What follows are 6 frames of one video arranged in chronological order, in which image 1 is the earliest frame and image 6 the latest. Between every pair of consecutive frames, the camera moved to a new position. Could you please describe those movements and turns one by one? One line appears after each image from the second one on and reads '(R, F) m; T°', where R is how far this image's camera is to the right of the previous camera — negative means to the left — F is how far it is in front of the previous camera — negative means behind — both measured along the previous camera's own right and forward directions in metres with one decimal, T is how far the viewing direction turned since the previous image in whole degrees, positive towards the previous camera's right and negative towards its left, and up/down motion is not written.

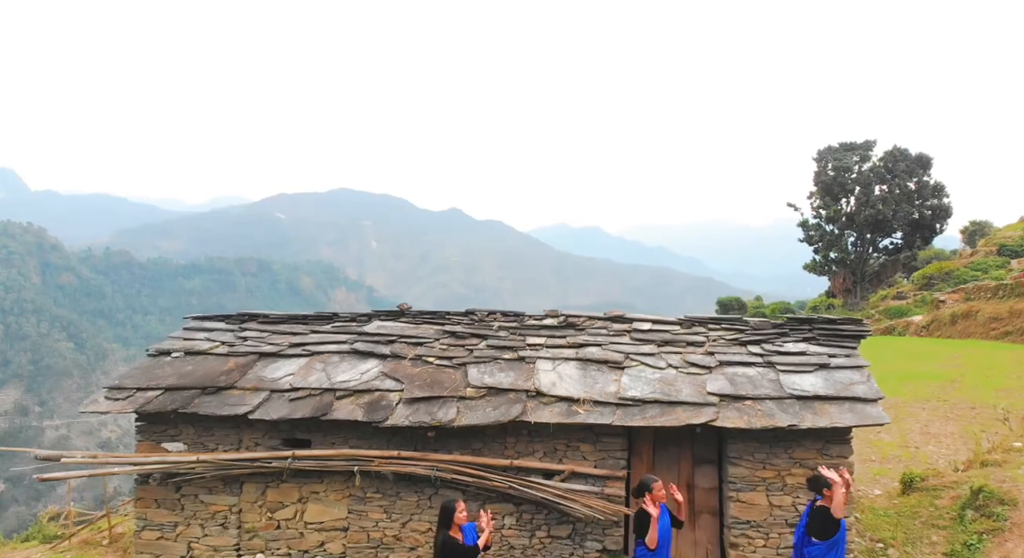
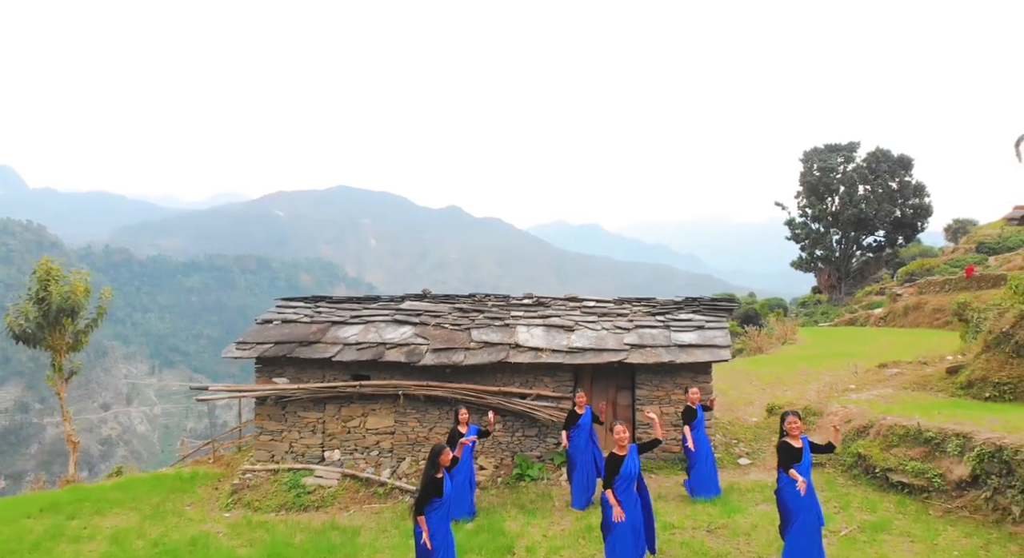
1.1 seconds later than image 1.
(+0.2, -3.5) m; 0°
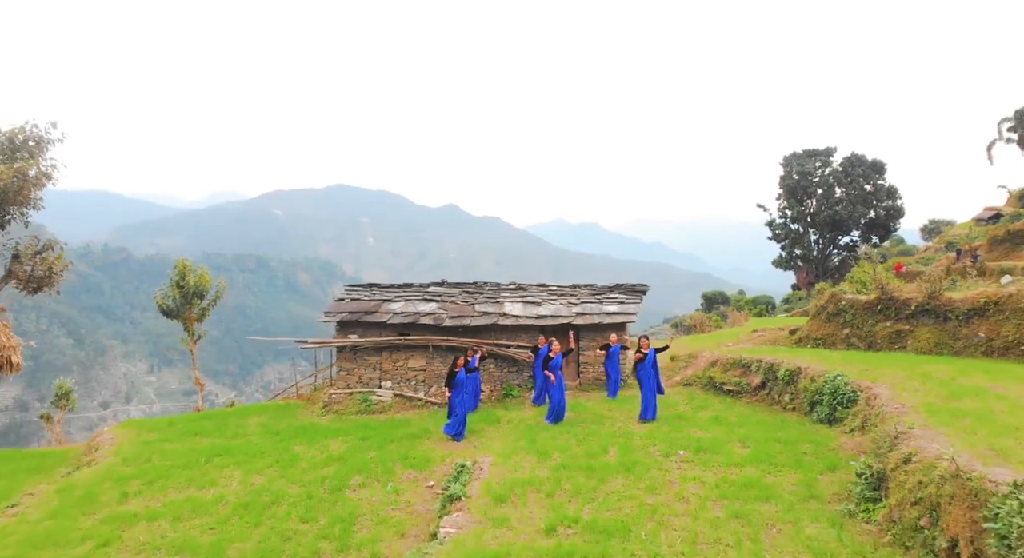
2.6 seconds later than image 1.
(+0.2, -5.5) m; 0°
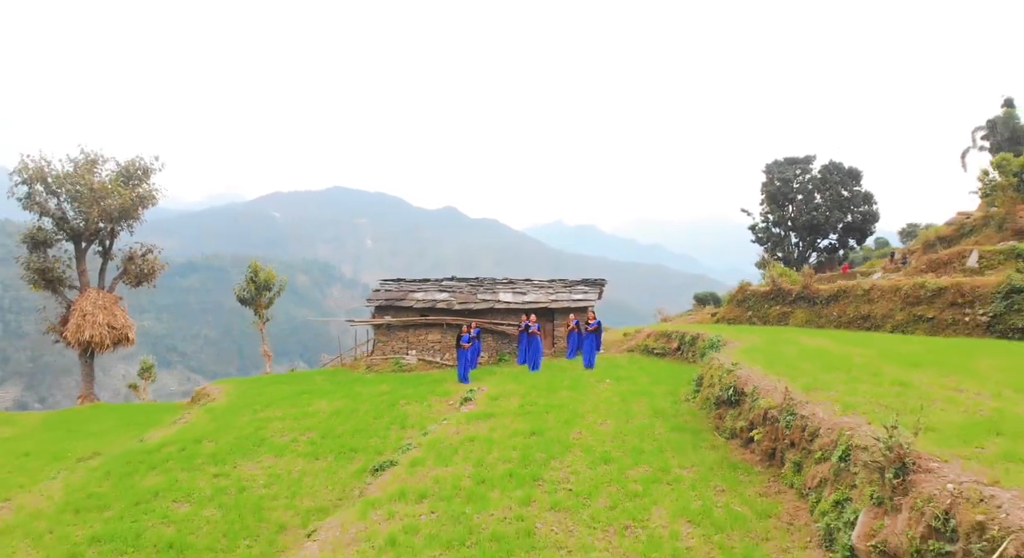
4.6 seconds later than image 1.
(+0.2, -5.5) m; 0°
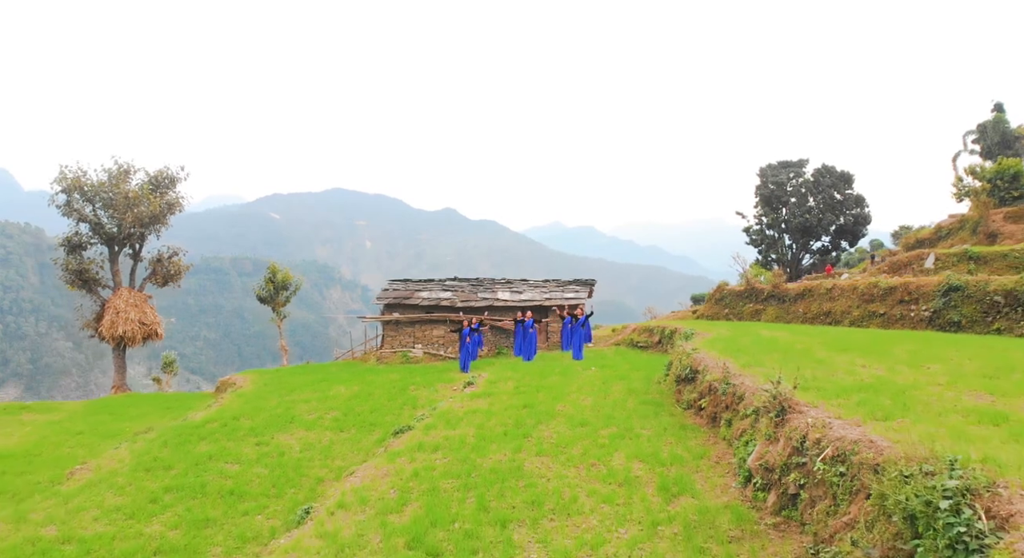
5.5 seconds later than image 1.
(+0.1, -2.0) m; 0°
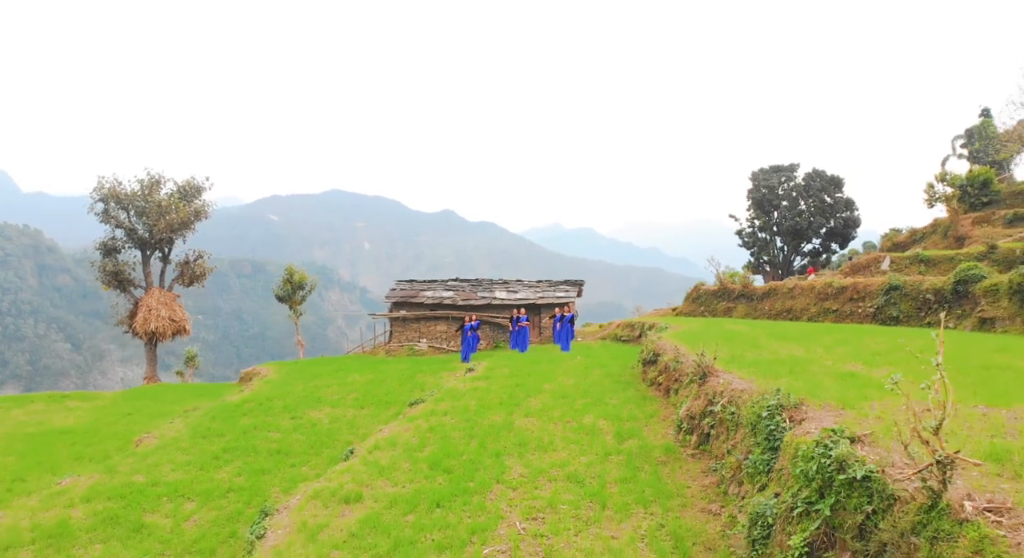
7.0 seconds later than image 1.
(+0.1, -2.4) m; 0°
